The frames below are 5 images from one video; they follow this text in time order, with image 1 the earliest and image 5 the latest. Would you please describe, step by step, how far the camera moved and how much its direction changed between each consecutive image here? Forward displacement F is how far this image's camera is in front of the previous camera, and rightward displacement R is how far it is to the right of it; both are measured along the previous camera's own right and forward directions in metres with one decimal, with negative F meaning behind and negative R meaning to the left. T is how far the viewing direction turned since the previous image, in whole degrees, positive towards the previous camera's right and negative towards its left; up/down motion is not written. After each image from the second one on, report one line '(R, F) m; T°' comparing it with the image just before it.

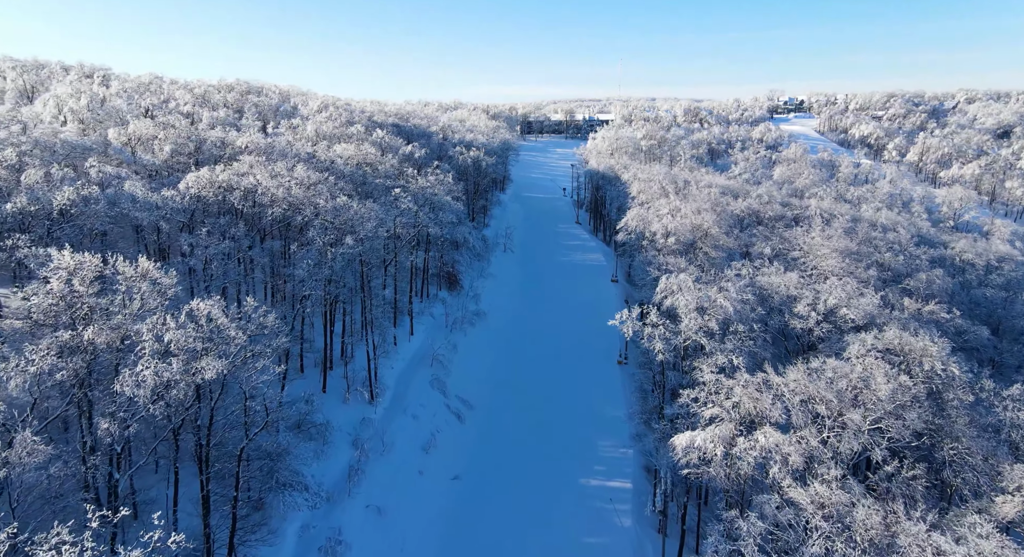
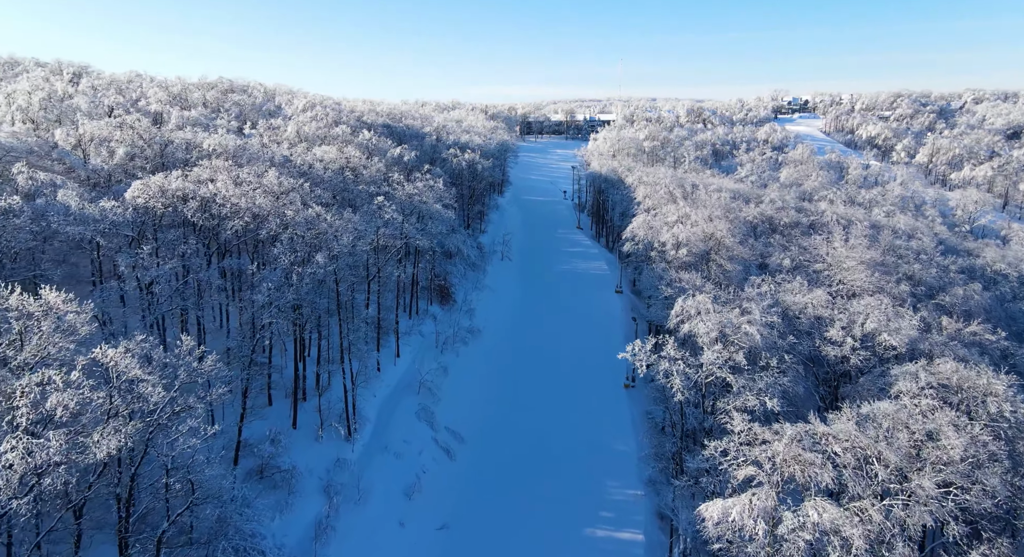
(+0.3, +5.5) m; 0°
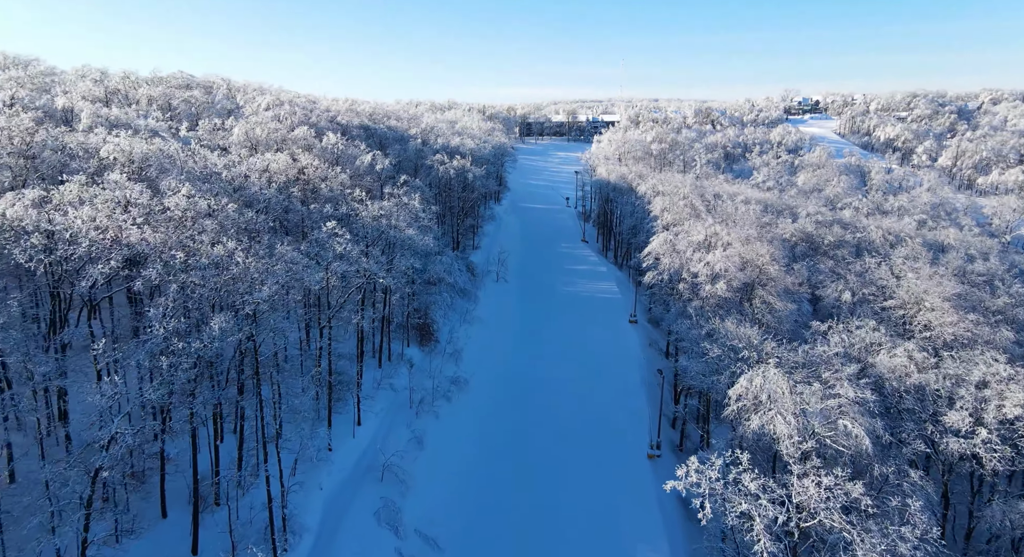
(+0.4, +12.0) m; 0°
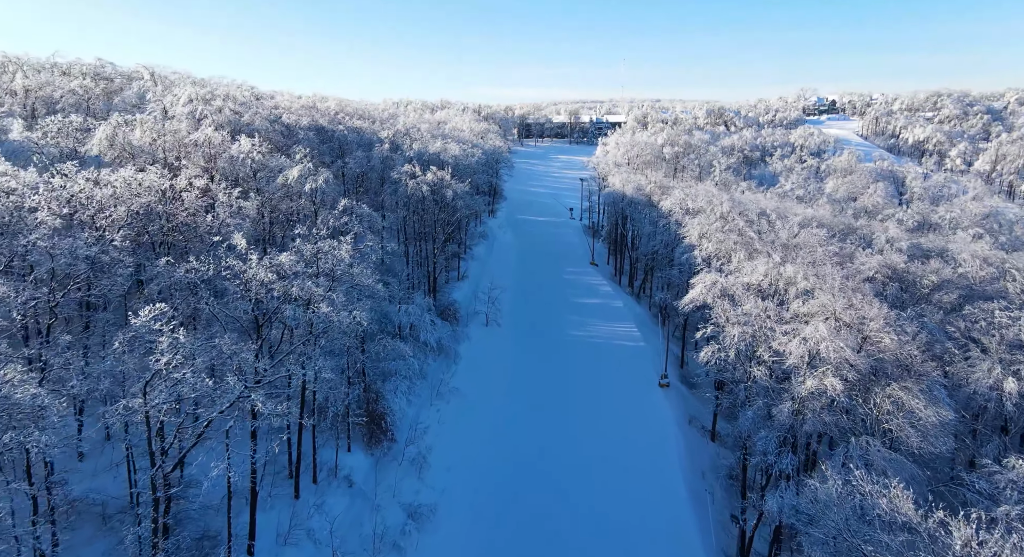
(+0.6, +17.3) m; 0°
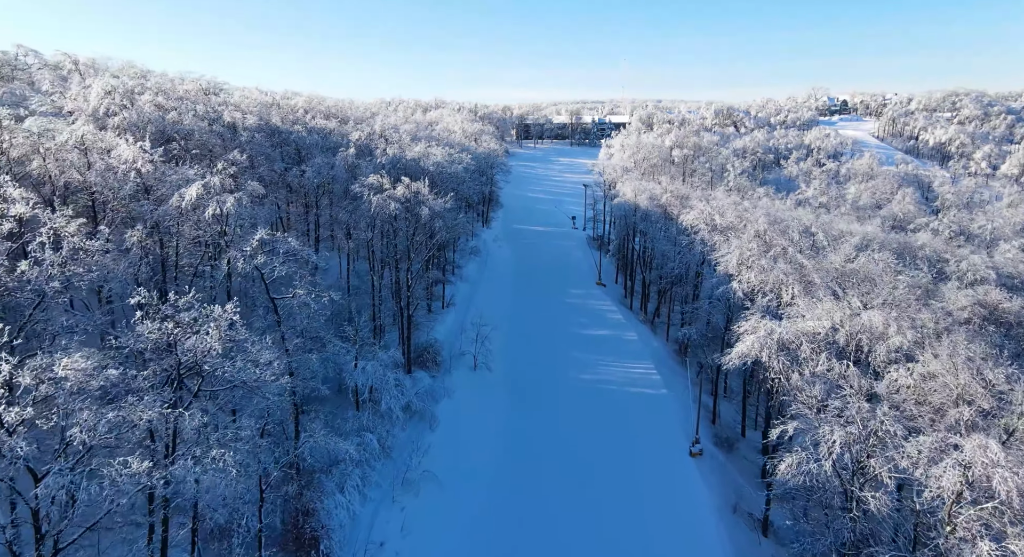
(+0.4, +11.4) m; 0°
